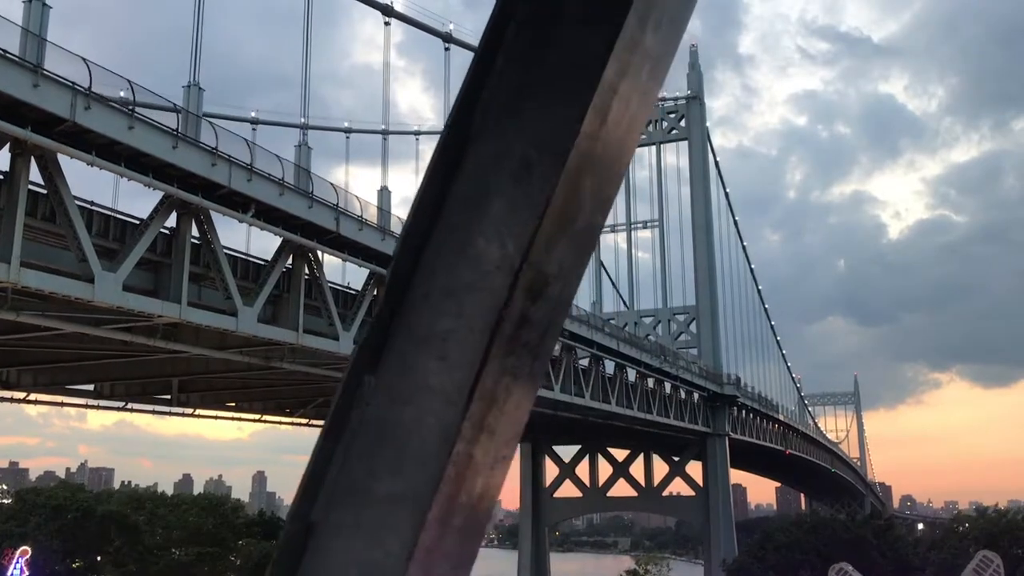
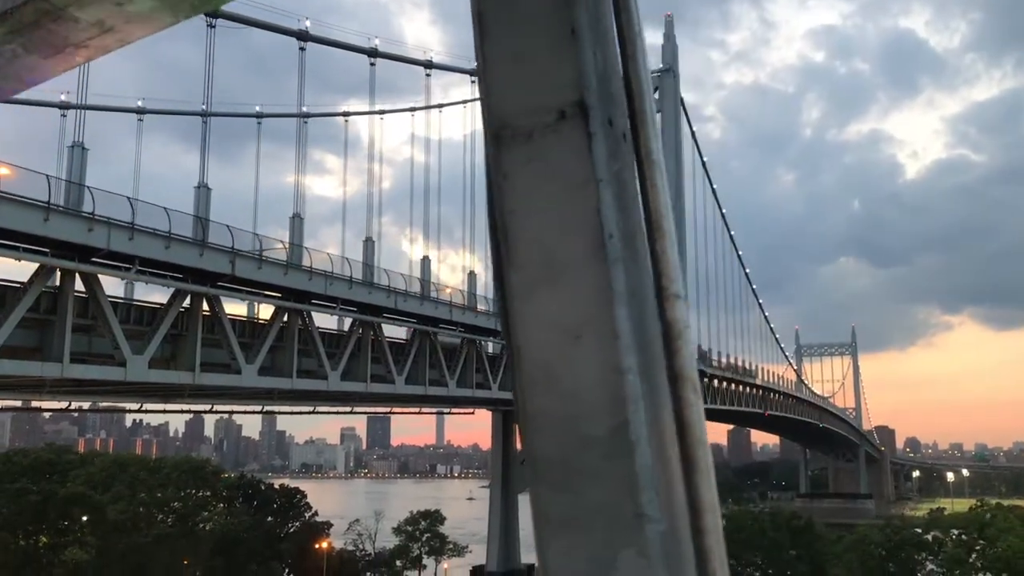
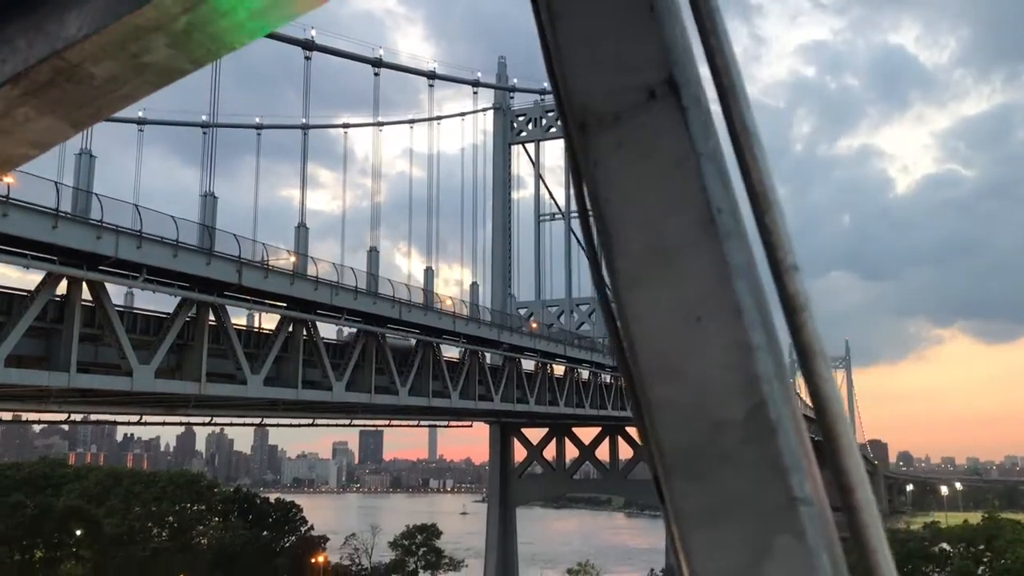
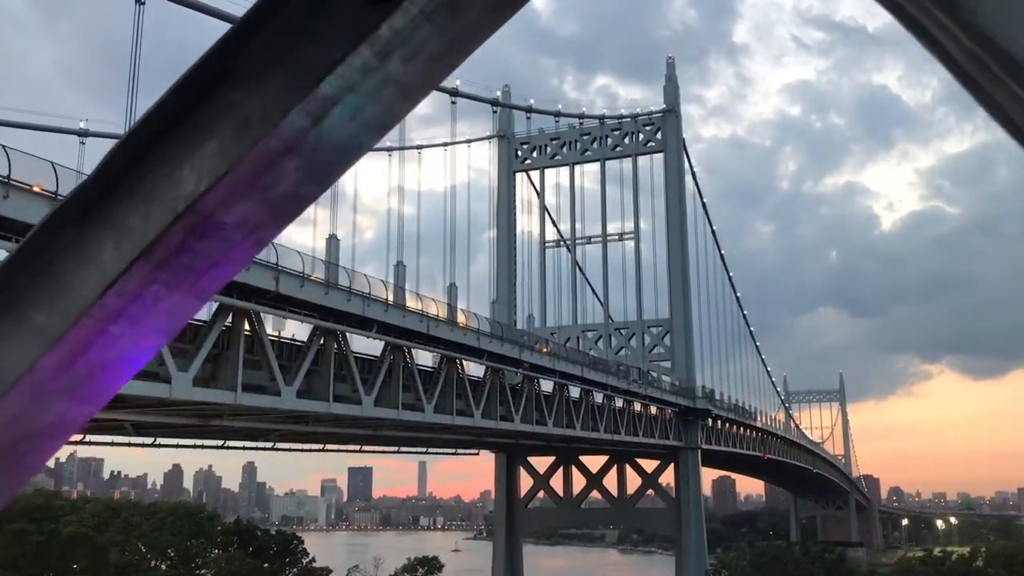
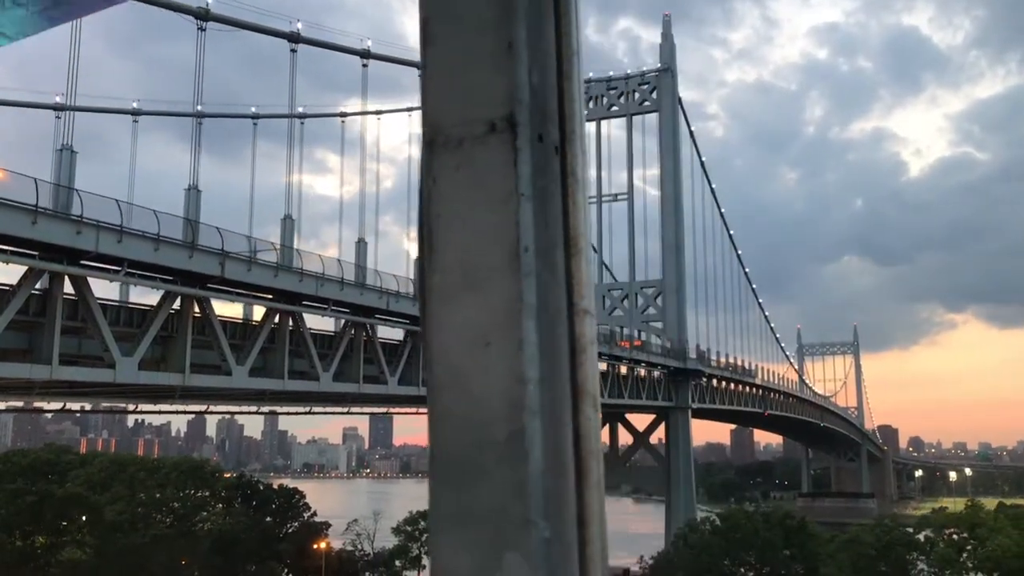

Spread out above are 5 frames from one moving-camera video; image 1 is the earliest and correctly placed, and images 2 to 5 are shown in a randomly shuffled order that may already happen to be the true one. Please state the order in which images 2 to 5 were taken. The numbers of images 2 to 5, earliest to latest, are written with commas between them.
4, 3, 2, 5
